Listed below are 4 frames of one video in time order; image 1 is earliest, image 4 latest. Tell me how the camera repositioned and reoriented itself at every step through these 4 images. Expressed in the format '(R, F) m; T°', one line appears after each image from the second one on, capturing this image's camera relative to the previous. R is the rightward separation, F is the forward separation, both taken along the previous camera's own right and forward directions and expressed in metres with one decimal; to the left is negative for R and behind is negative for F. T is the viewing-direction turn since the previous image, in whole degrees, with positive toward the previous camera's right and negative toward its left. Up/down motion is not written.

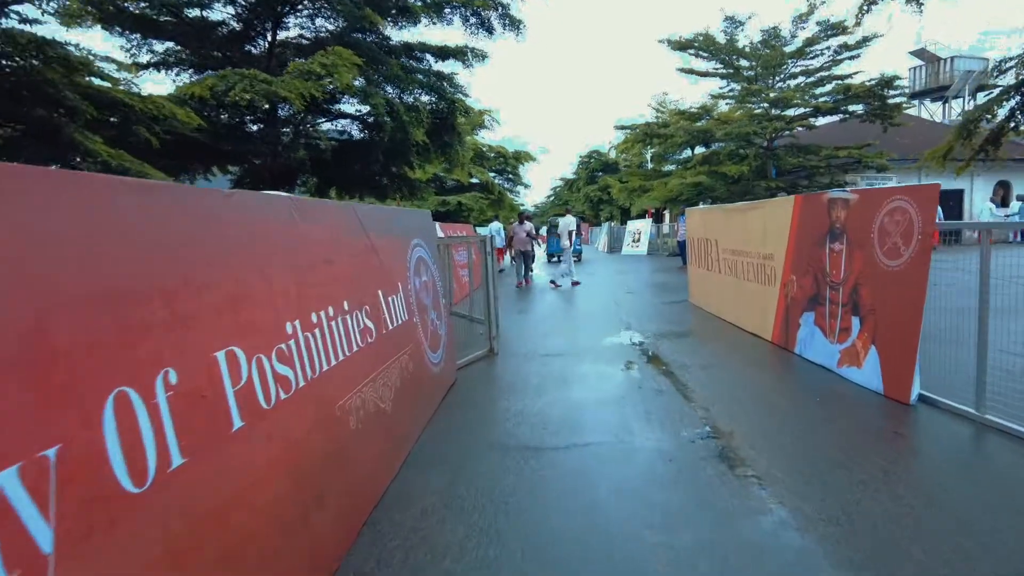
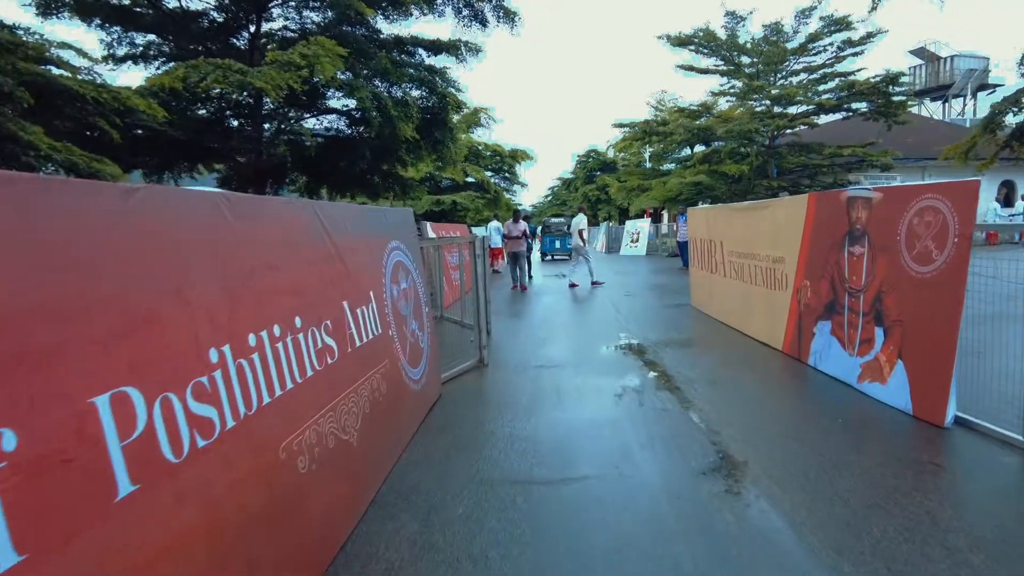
(+0.1, +0.6) m; 0°
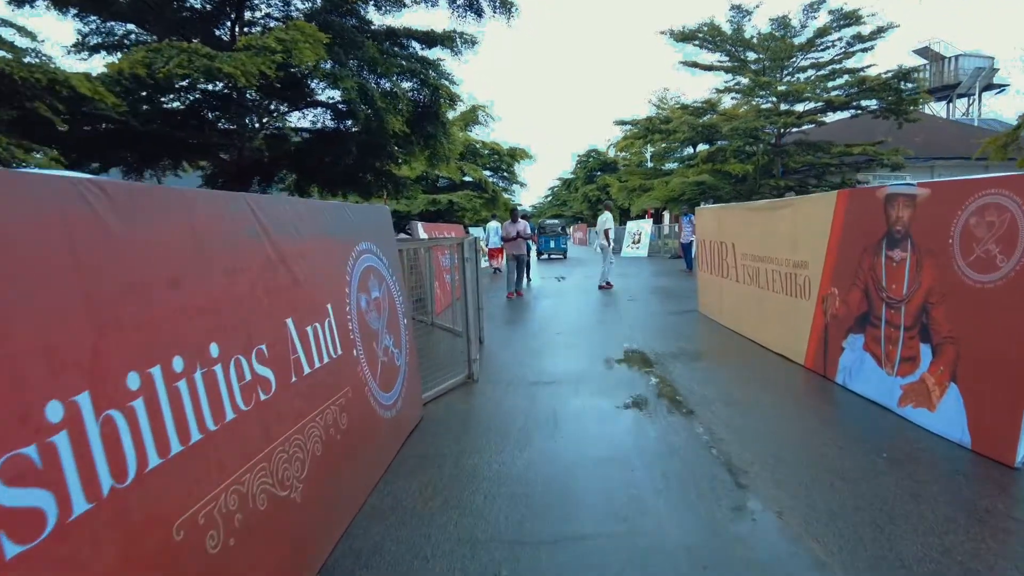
(+0.1, +0.7) m; 0°
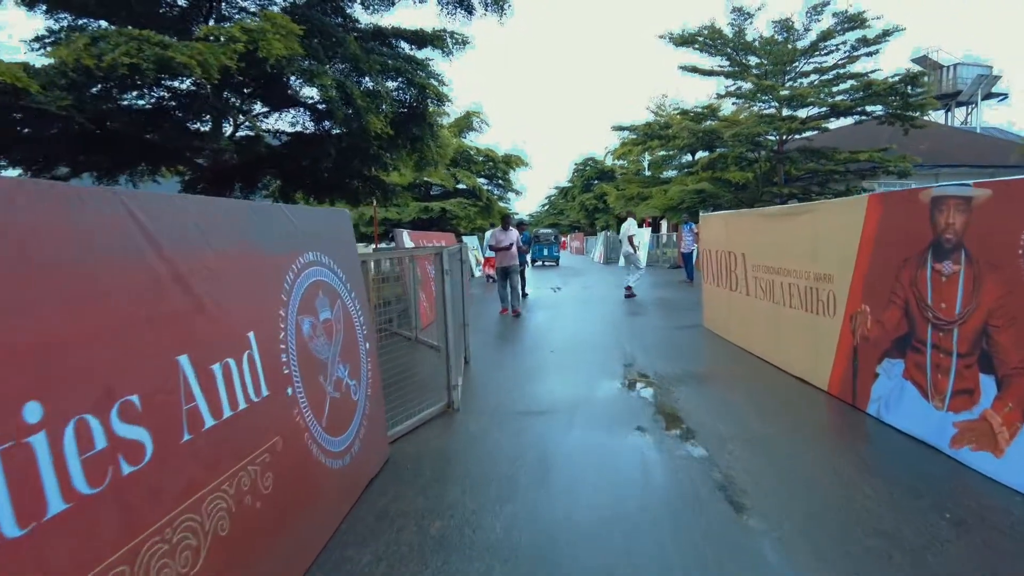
(+0.1, +0.8) m; 0°
